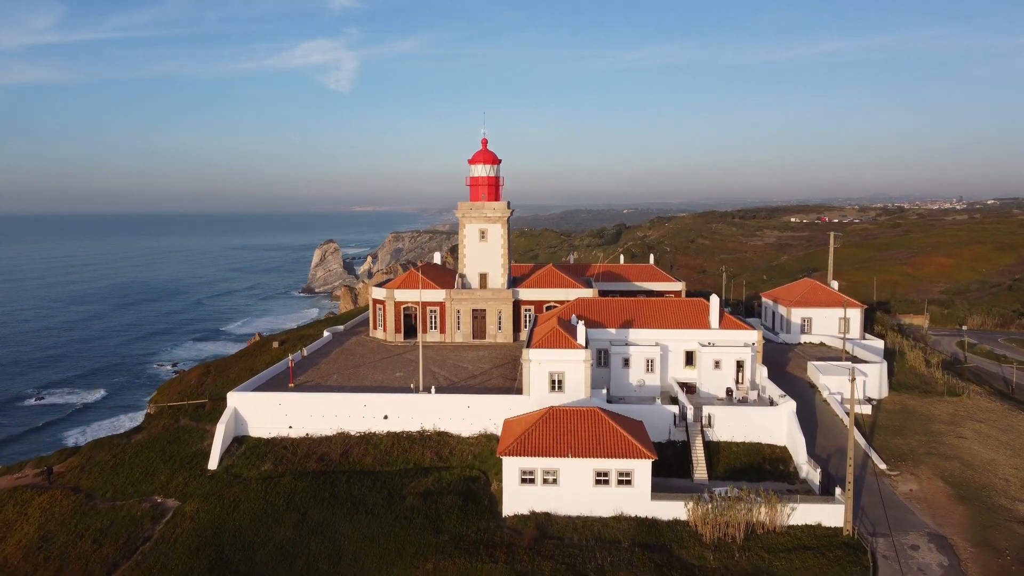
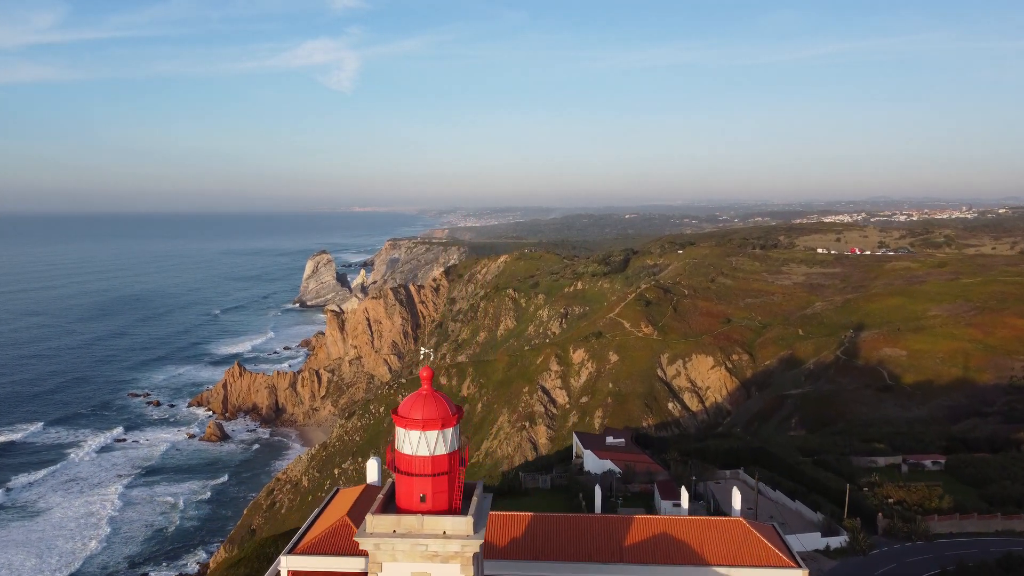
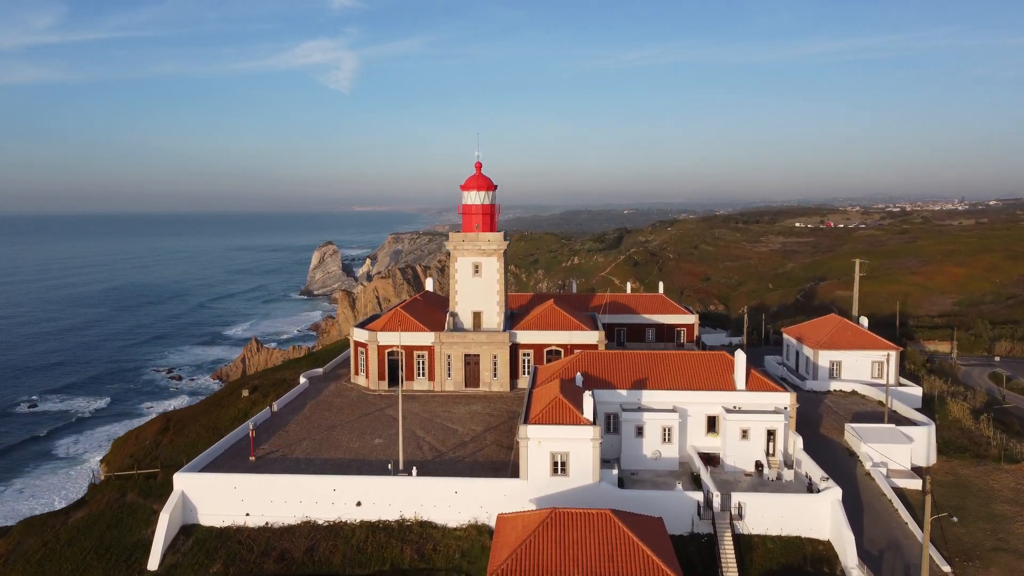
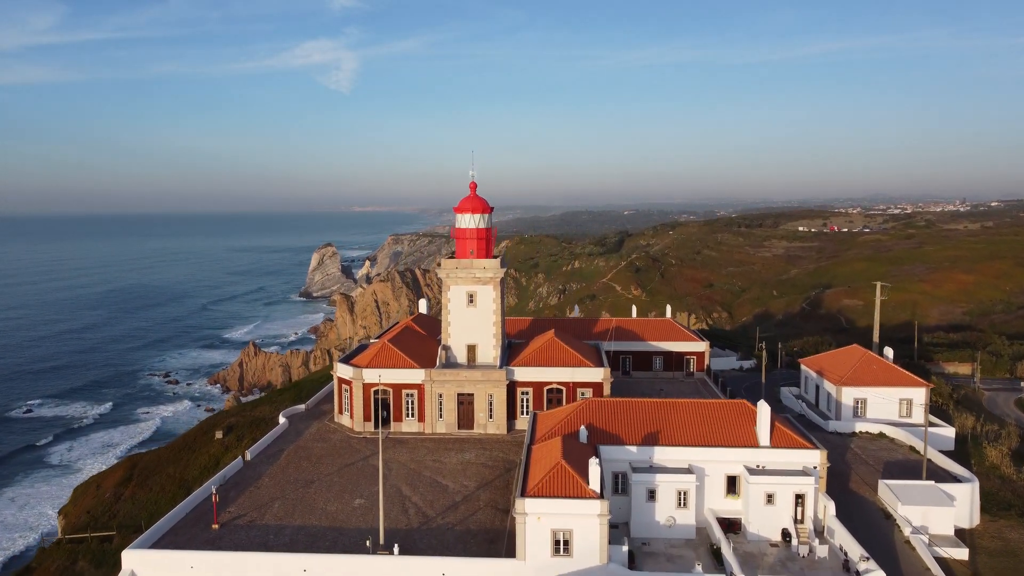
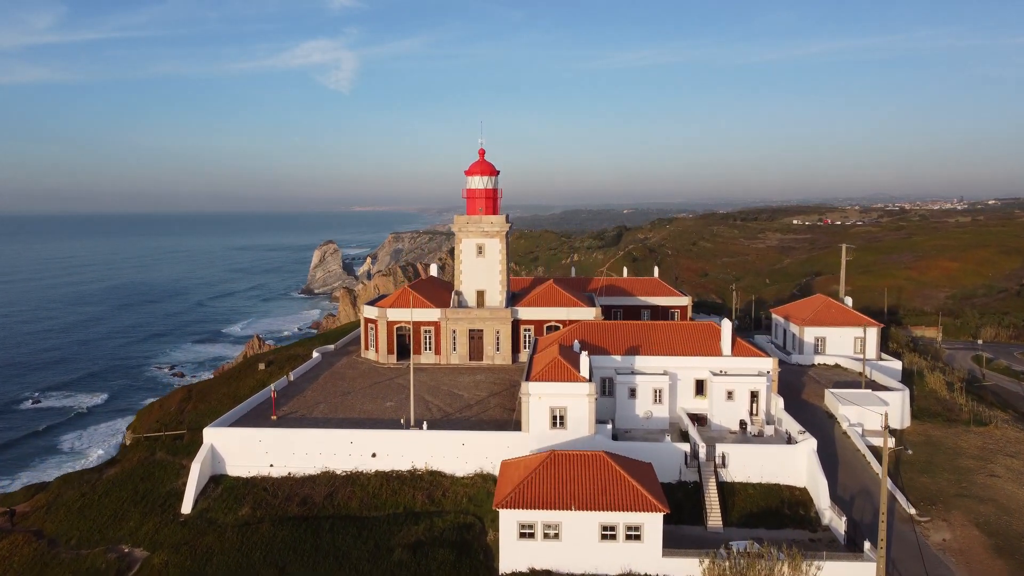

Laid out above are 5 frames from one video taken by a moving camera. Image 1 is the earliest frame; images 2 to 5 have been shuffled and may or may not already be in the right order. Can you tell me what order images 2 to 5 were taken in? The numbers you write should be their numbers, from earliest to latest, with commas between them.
5, 3, 4, 2
